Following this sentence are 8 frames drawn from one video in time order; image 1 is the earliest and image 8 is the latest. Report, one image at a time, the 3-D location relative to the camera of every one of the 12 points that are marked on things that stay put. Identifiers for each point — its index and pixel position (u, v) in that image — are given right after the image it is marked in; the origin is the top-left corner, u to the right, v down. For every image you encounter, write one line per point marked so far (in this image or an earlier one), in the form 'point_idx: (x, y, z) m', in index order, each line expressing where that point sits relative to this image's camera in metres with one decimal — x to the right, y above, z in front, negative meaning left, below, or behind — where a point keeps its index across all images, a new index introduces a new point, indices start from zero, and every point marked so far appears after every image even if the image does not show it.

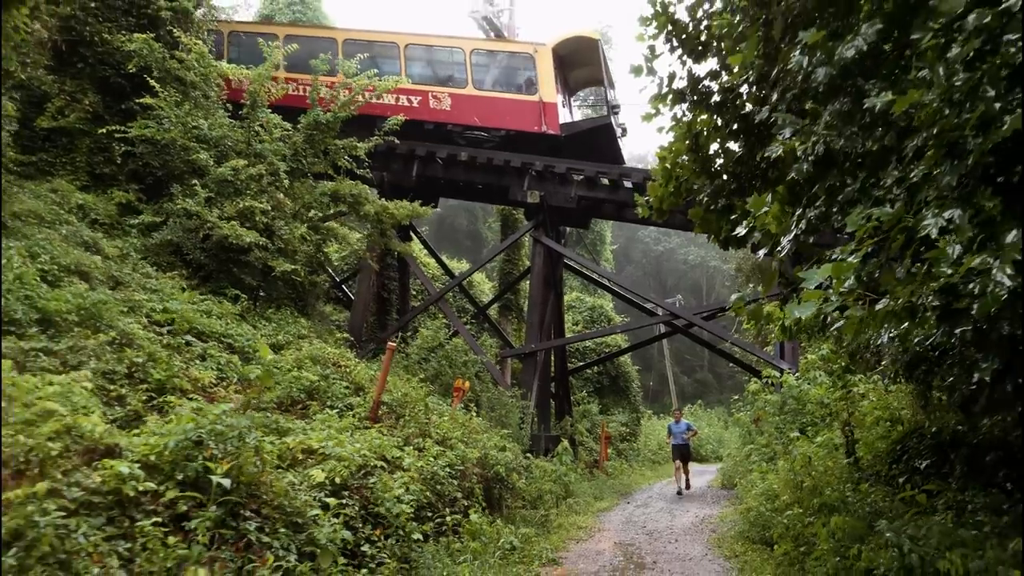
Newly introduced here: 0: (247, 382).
0: (-2.4, -0.9, +5.8) m
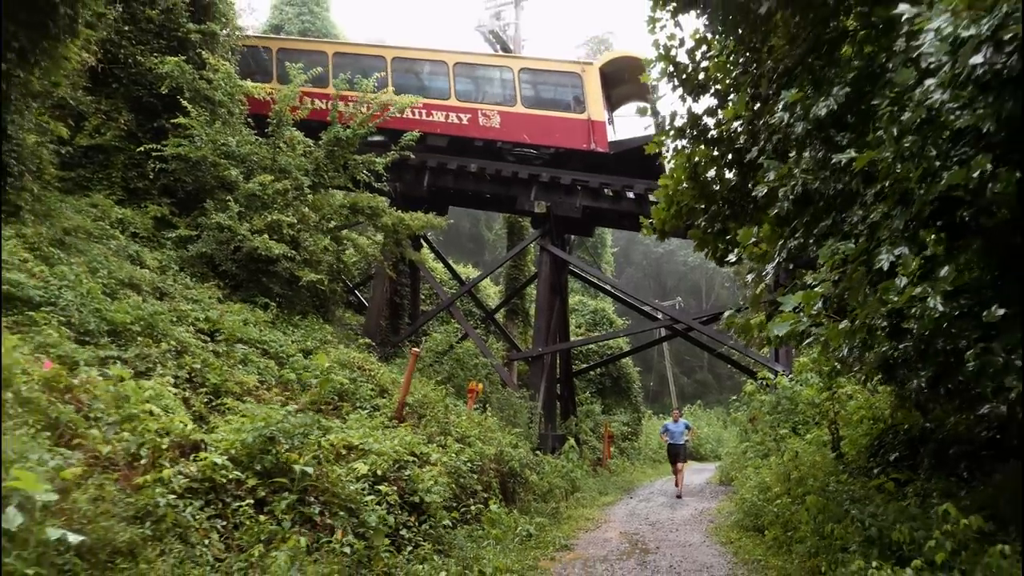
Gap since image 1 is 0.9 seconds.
0: (-2.3, -1.0, +6.4) m
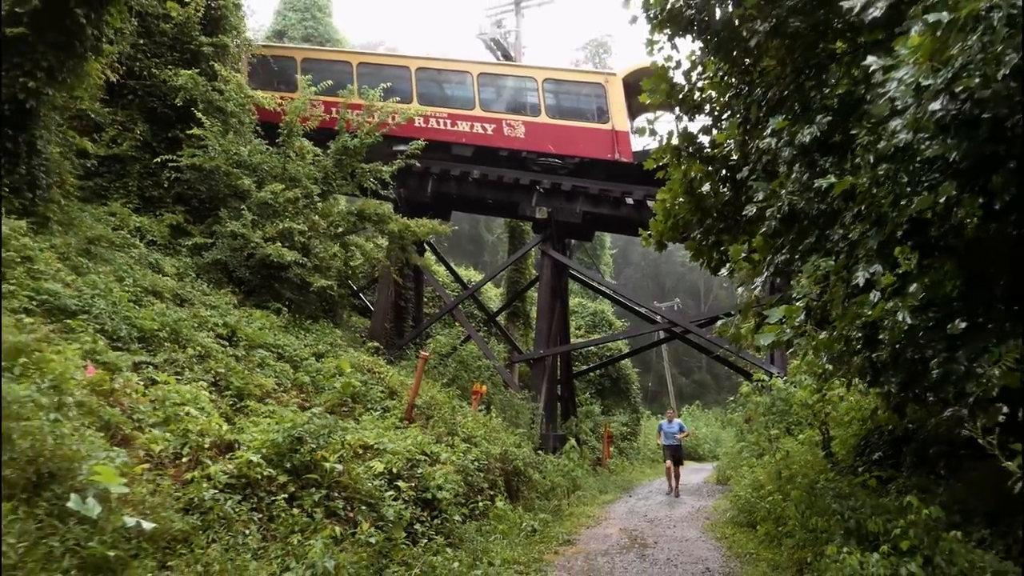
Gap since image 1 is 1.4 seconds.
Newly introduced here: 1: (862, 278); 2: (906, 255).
0: (-2.2, -1.0, +6.7) m
1: (+1.8, +0.1, +3.3) m
2: (+2.0, +0.2, +3.3) m
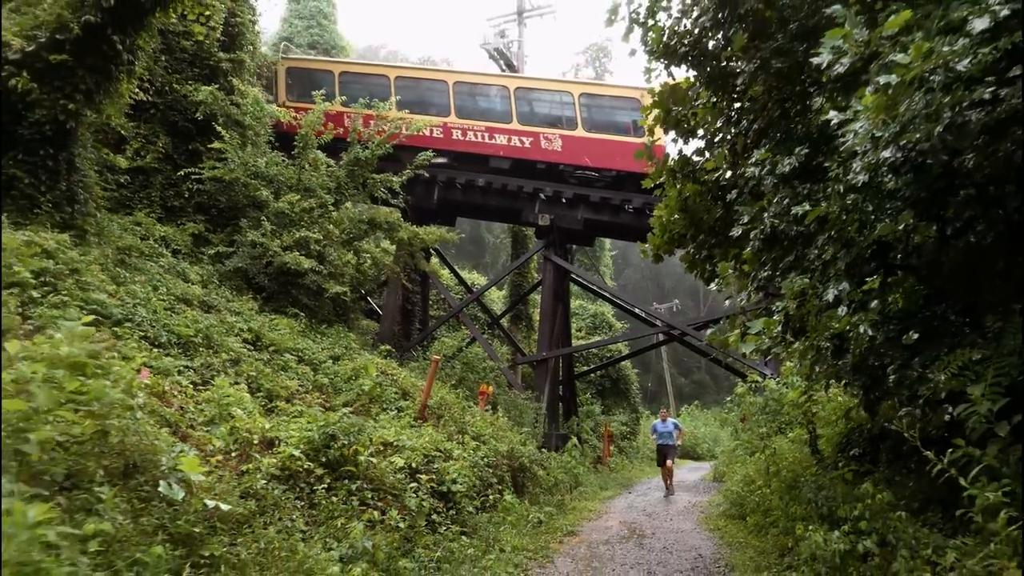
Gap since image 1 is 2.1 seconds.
0: (-2.1, -1.1, +7.2) m
1: (+1.9, 0.0, +3.8) m
2: (+2.1, +0.1, +3.8) m
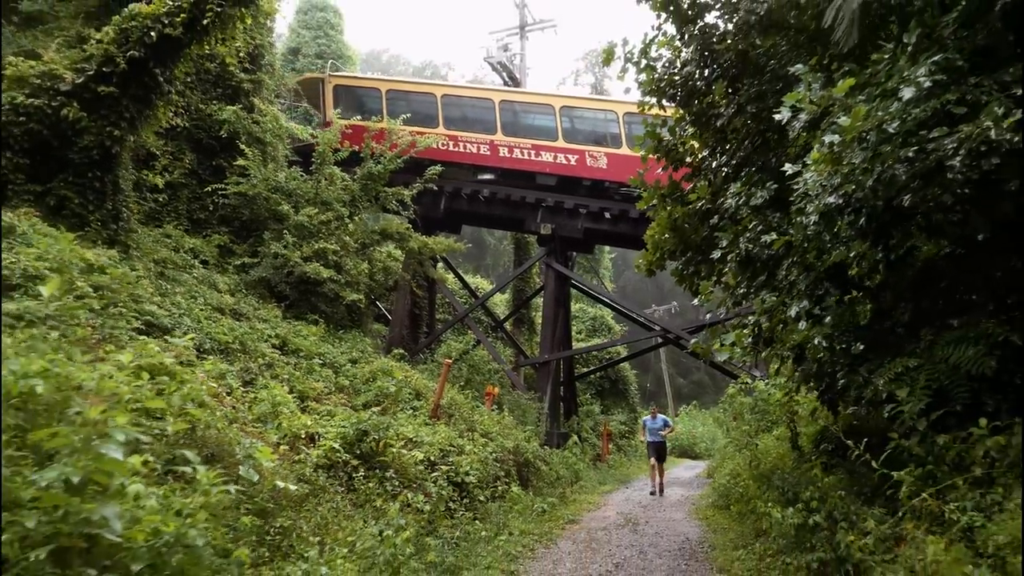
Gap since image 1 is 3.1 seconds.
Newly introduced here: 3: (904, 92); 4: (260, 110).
0: (-2.1, -1.2, +7.8) m
1: (+2.0, -0.2, +4.5) m
2: (+2.2, 0.0, +4.4) m
3: (+2.2, +1.1, +3.6) m
4: (-4.5, +3.1, +11.3) m
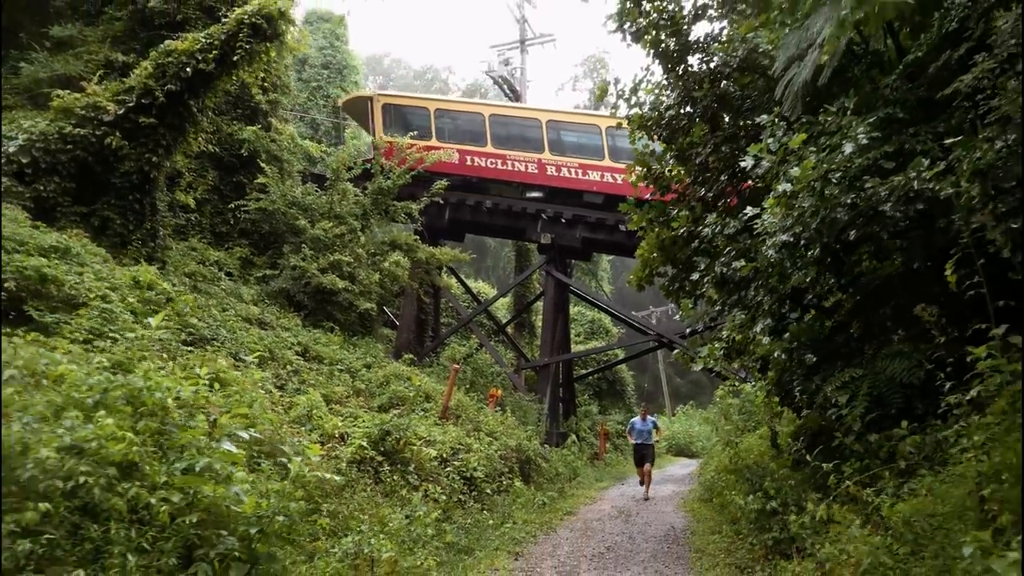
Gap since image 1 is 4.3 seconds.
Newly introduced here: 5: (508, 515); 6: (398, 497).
0: (-2.0, -1.4, +8.6) m
1: (+2.0, -0.3, +5.2) m
2: (+2.2, -0.2, +5.2) m
3: (+2.3, +1.0, +4.3) m
4: (-4.4, +3.0, +12.1) m
5: (0.0, -2.4, +6.8) m
6: (-1.0, -1.8, +5.4) m
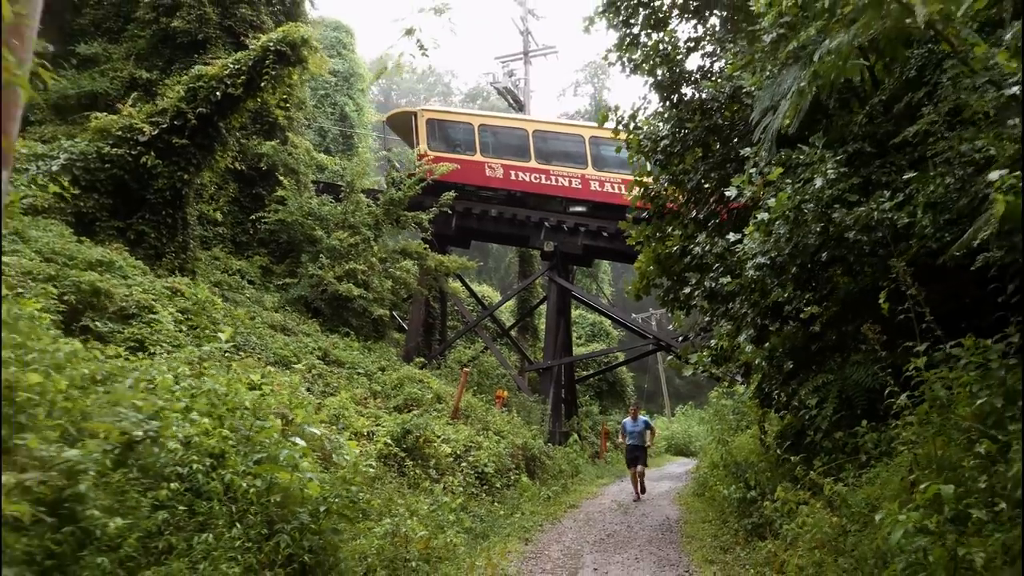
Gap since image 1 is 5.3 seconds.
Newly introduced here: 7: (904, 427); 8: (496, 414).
0: (-1.9, -1.5, +9.2) m
1: (+2.1, -0.4, +5.8) m
2: (+2.3, -0.3, +5.8) m
3: (+2.3, +0.8, +5.0) m
4: (-4.3, +2.9, +12.7) m
5: (+0.1, -2.5, +7.4) m
6: (-0.9, -1.9, +6.1) m
7: (+2.3, -0.8, +3.8) m
8: (-0.3, -2.2, +11.0) m
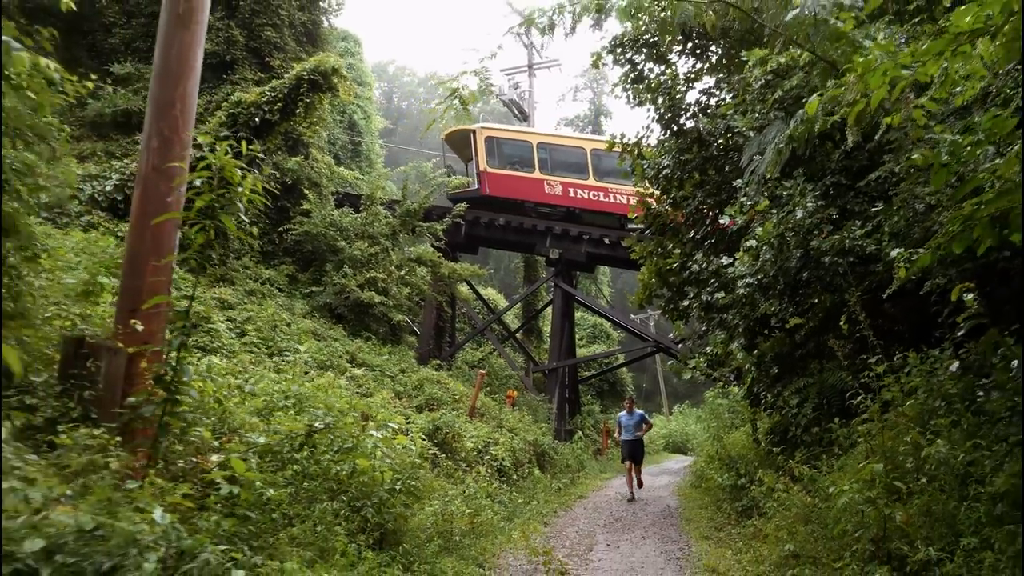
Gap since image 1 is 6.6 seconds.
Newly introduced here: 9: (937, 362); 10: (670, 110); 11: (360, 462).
0: (-1.7, -1.7, +10.0) m
1: (+2.3, -0.6, +6.7) m
2: (+2.5, -0.5, +6.6) m
3: (+2.6, +0.7, +5.8) m
4: (-4.1, +2.7, +13.5) m
5: (+0.3, -2.7, +8.2) m
6: (-0.6, -2.1, +6.9) m
7: (+2.5, -1.0, +4.6) m
8: (-0.1, -2.3, +11.8) m
9: (+2.6, -0.5, +4.0) m
10: (+2.0, +2.3, +8.2) m
11: (-1.0, -1.2, +4.3) m
